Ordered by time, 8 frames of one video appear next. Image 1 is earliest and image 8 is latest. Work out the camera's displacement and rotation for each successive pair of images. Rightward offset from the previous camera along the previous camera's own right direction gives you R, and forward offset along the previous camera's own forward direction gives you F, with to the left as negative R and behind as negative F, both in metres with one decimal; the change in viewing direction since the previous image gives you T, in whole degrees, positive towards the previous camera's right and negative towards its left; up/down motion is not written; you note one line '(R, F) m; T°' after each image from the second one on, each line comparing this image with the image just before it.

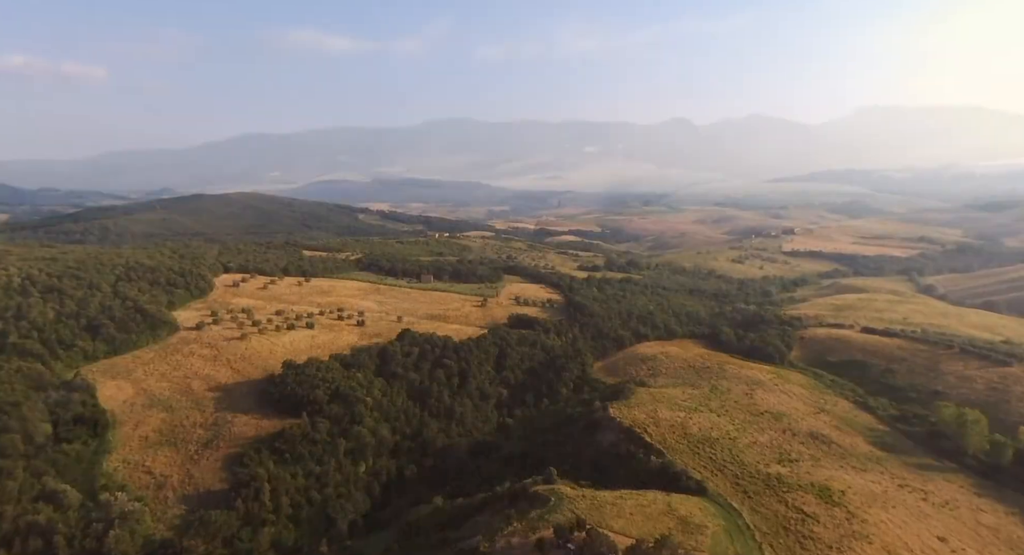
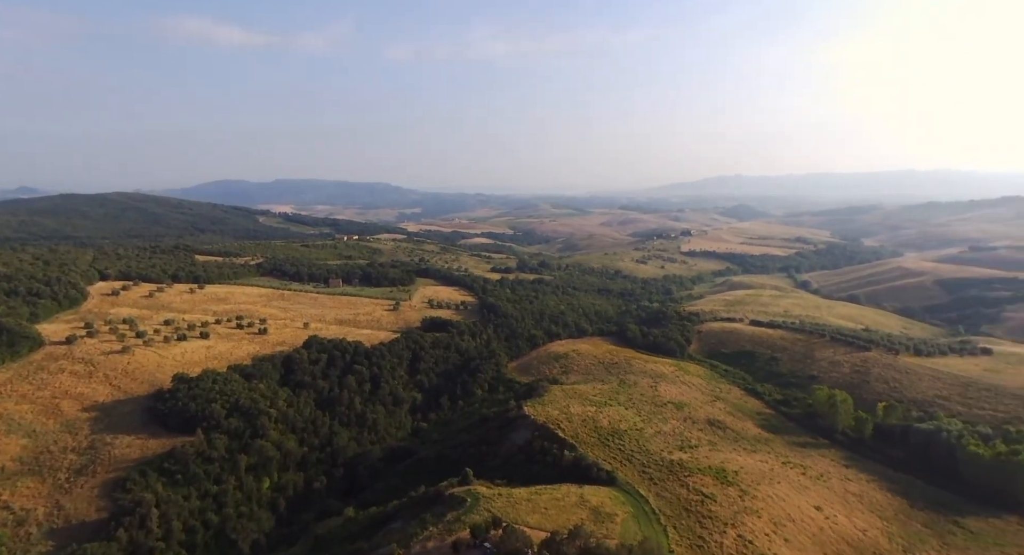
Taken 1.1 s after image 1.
(-0.1, -1.7) m; +8°
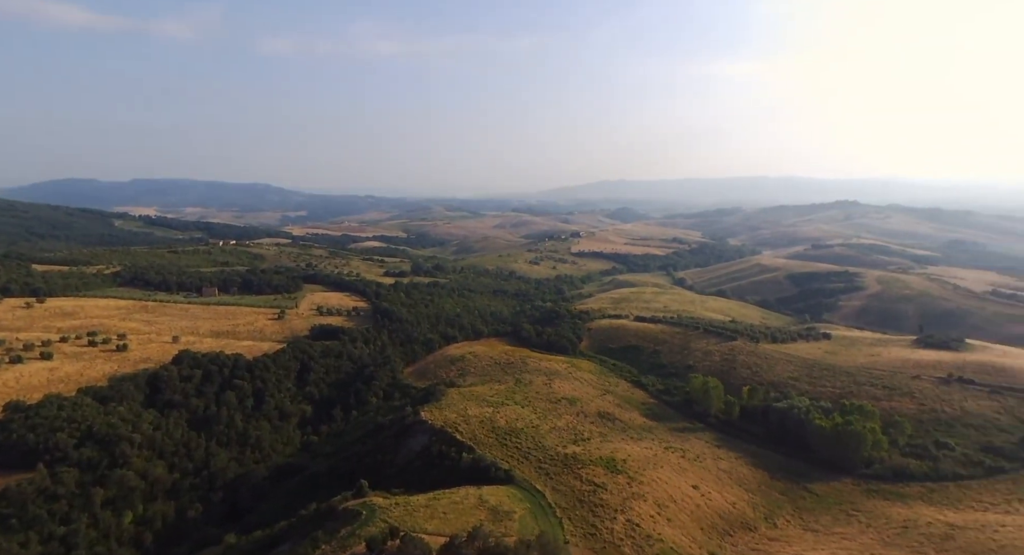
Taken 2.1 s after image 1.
(+0.1, -1.1) m; +9°
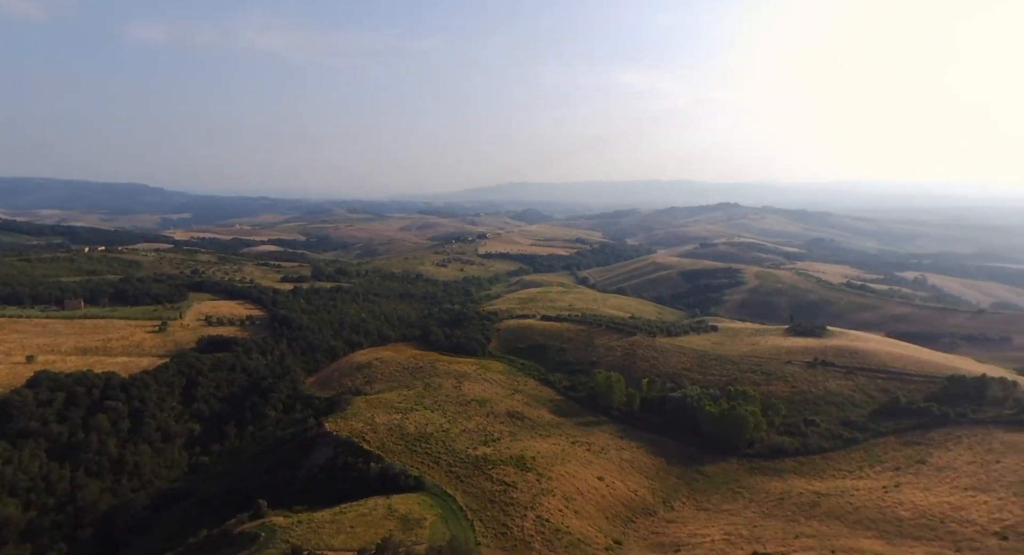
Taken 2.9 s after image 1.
(+0.1, -0.5) m; +8°
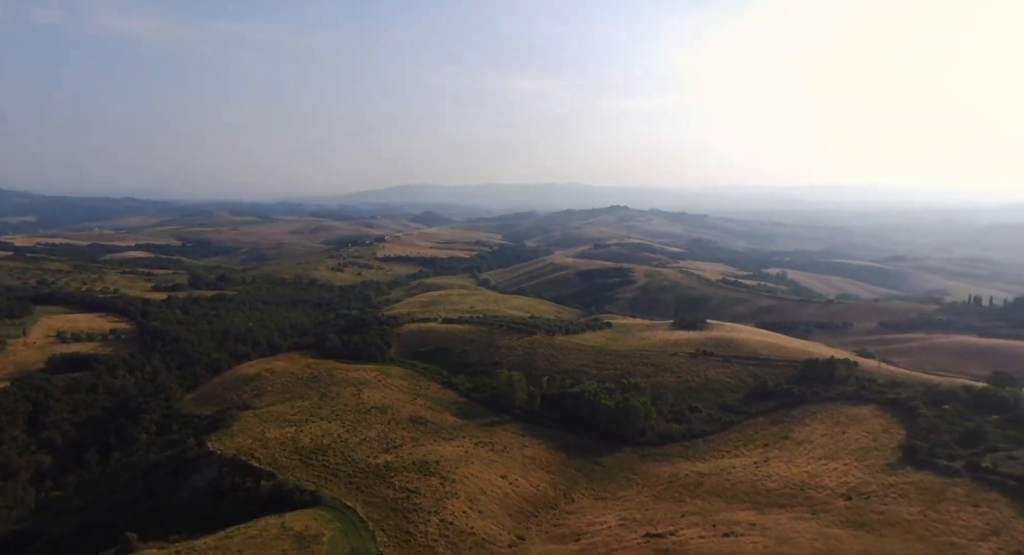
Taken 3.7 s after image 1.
(0.0, -0.5) m; +9°
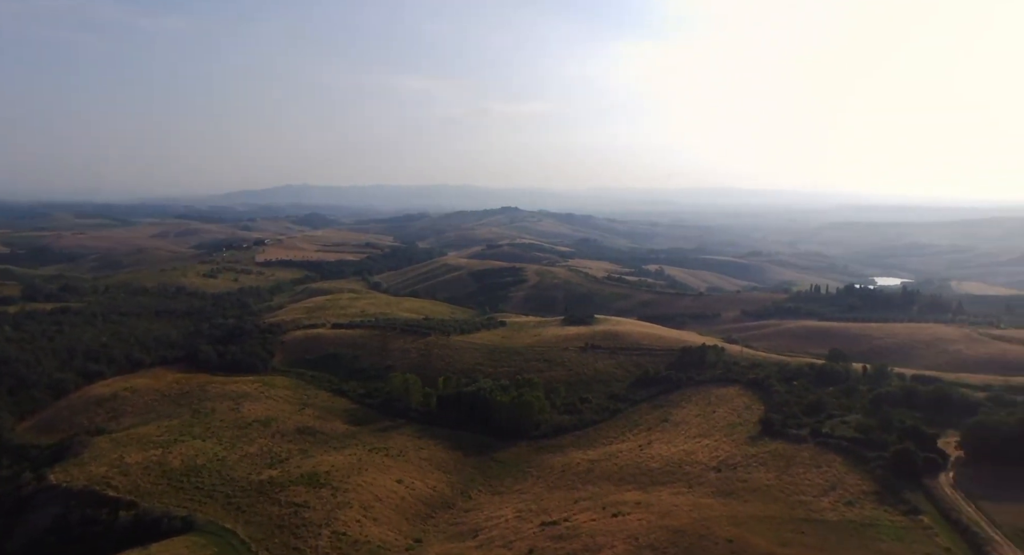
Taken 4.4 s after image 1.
(-0.1, -0.5) m; +9°
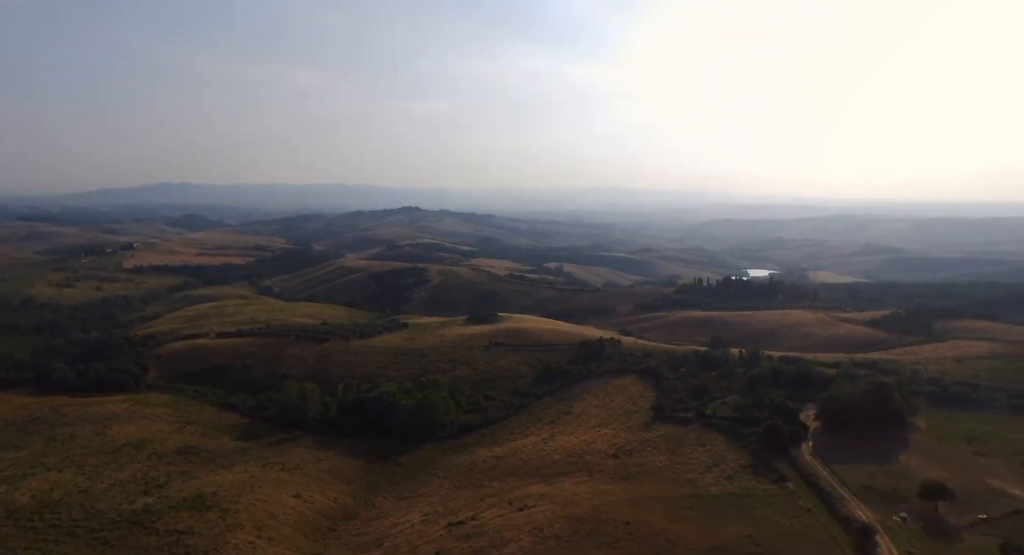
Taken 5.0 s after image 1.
(+0.1, +0.1) m; +8°
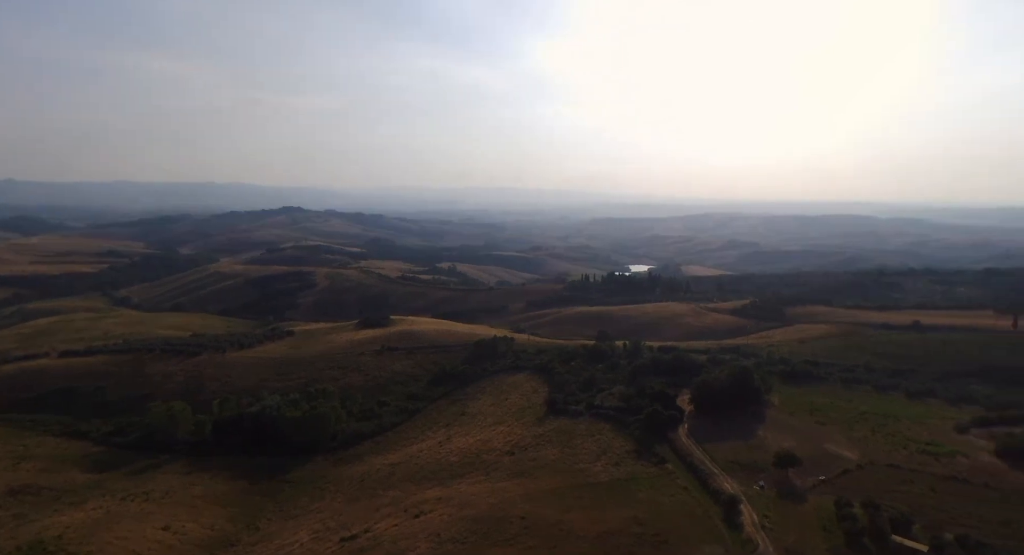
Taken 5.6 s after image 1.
(0.0, +0.3) m; +9°
